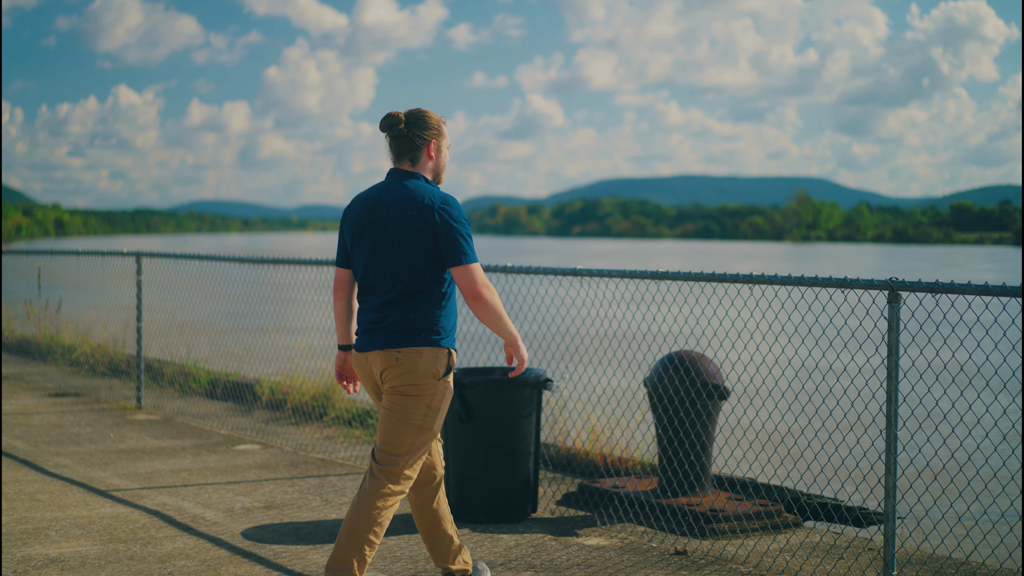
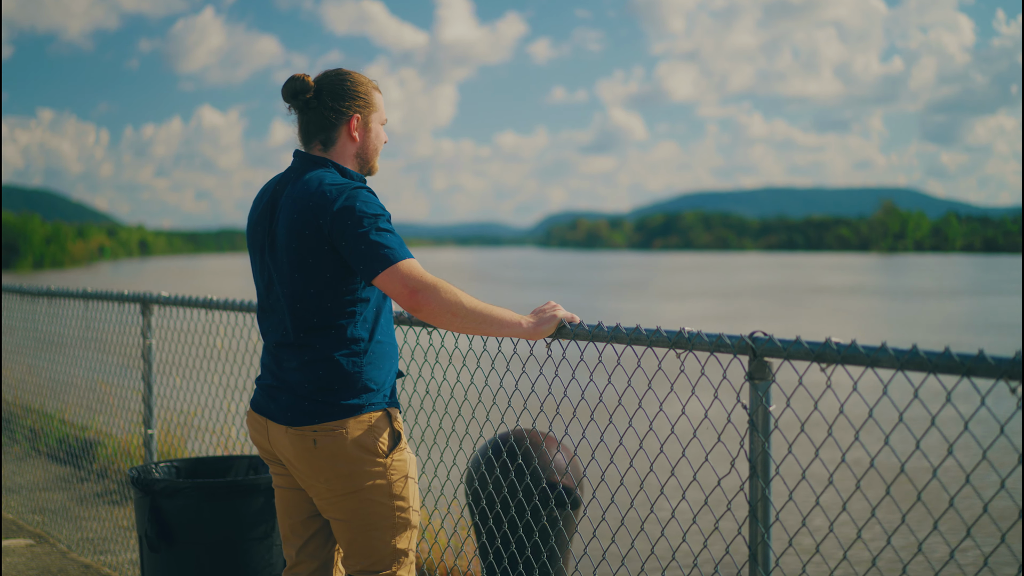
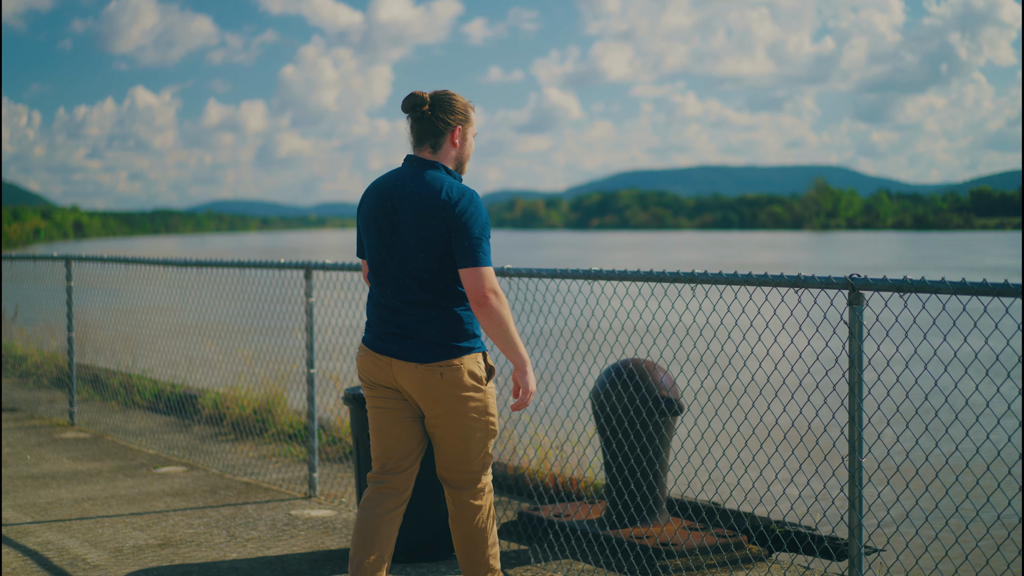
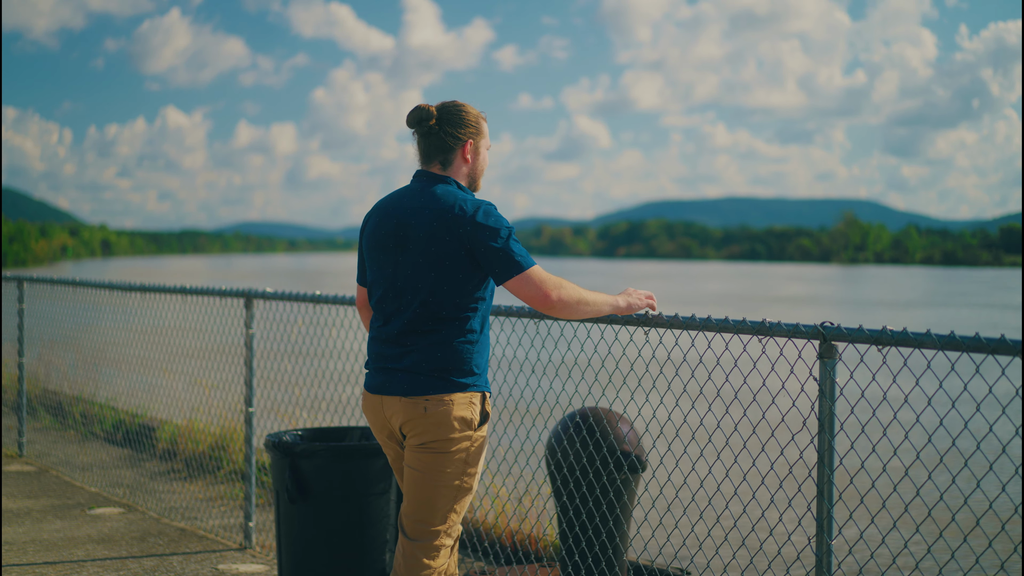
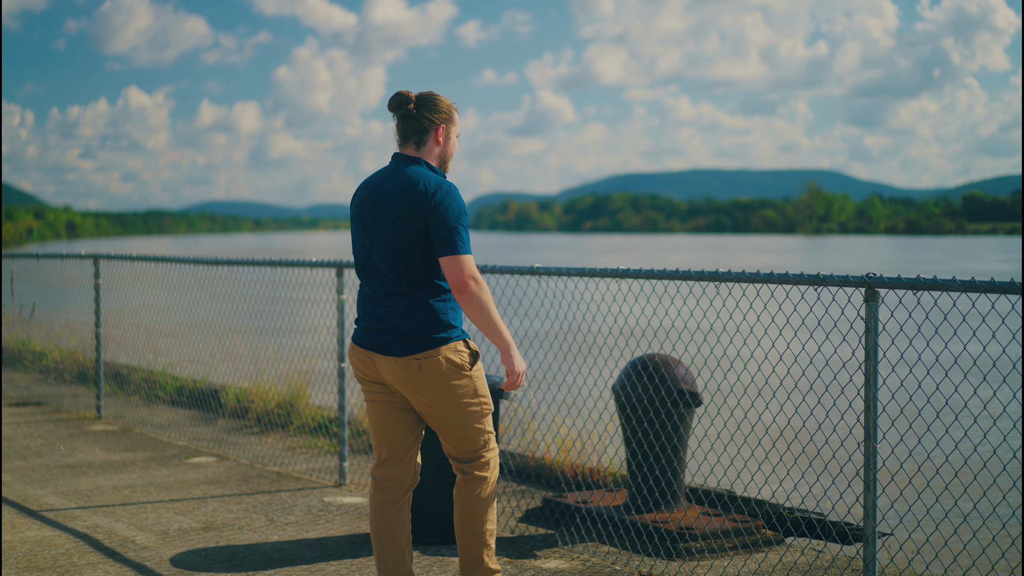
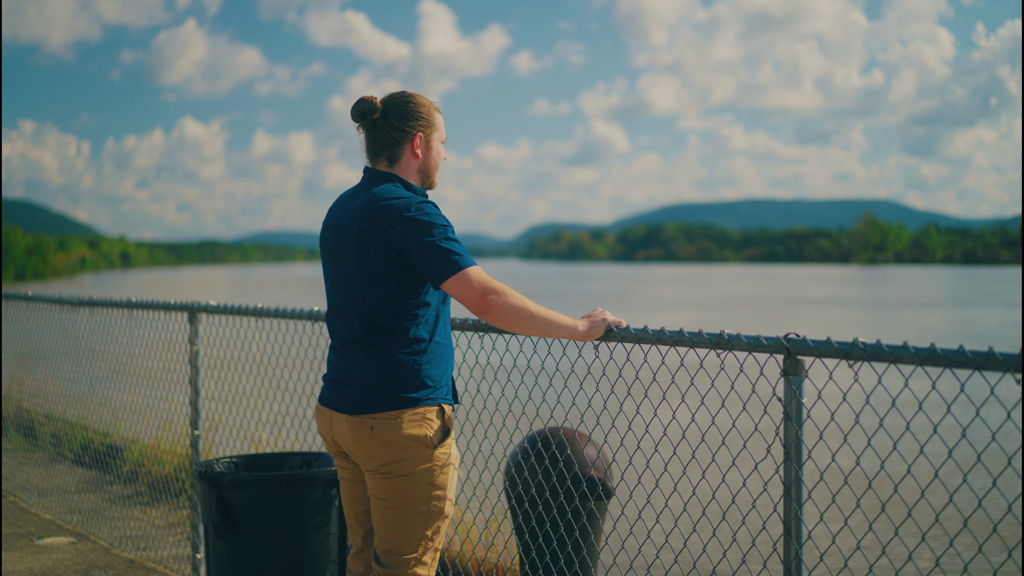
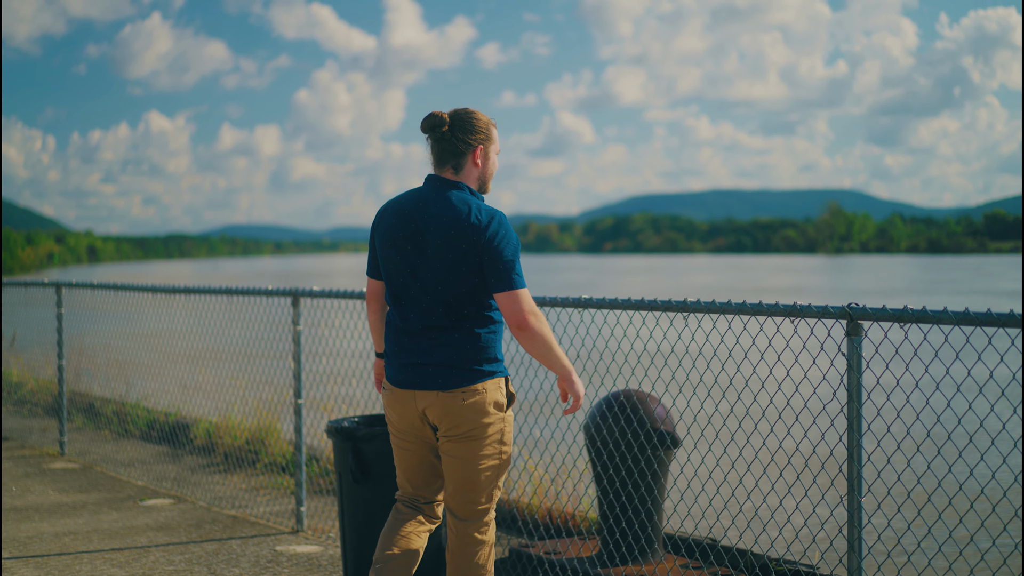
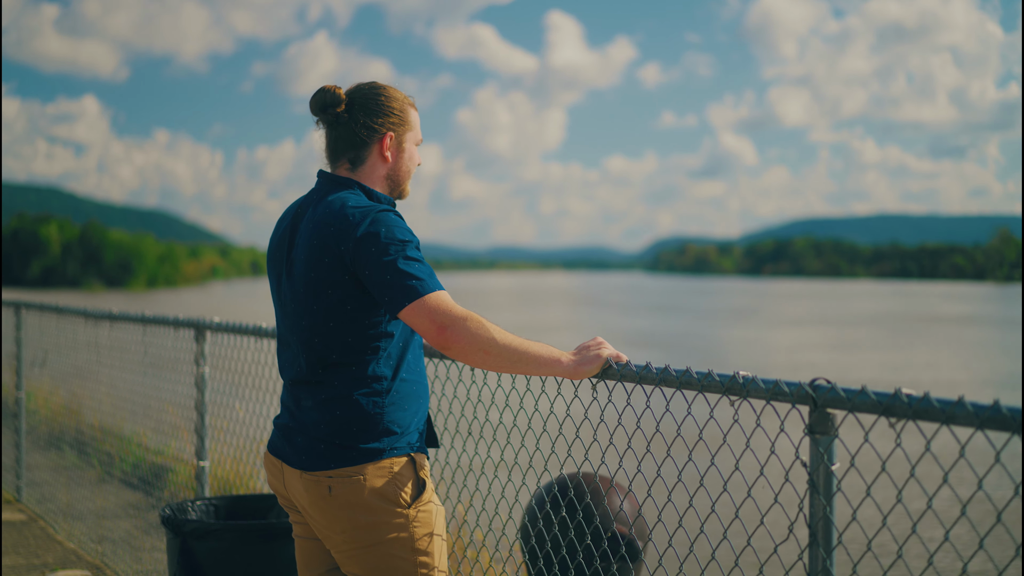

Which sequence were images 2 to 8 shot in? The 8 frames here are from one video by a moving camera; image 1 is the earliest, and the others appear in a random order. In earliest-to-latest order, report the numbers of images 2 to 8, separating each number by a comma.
5, 3, 7, 4, 6, 2, 8
